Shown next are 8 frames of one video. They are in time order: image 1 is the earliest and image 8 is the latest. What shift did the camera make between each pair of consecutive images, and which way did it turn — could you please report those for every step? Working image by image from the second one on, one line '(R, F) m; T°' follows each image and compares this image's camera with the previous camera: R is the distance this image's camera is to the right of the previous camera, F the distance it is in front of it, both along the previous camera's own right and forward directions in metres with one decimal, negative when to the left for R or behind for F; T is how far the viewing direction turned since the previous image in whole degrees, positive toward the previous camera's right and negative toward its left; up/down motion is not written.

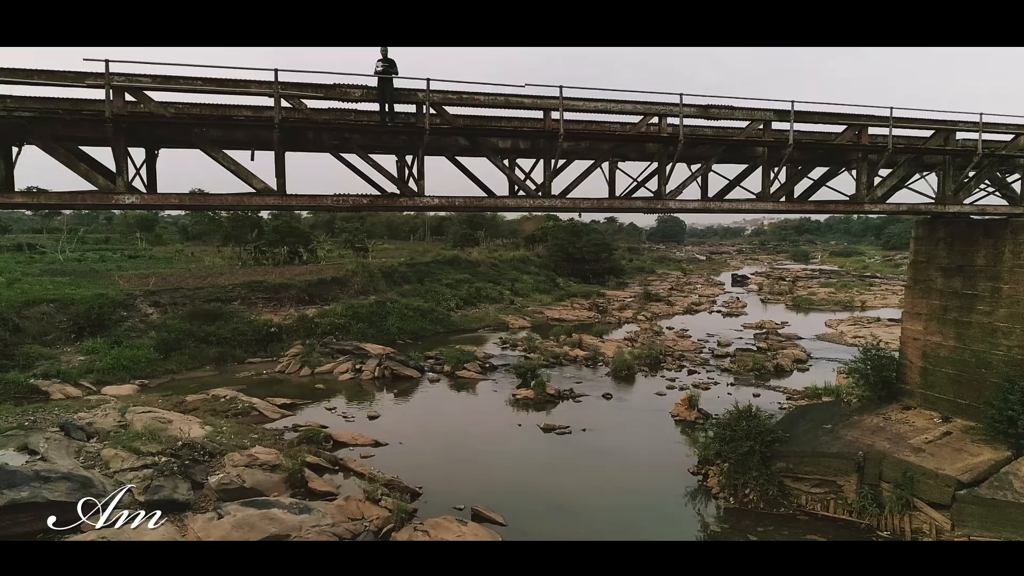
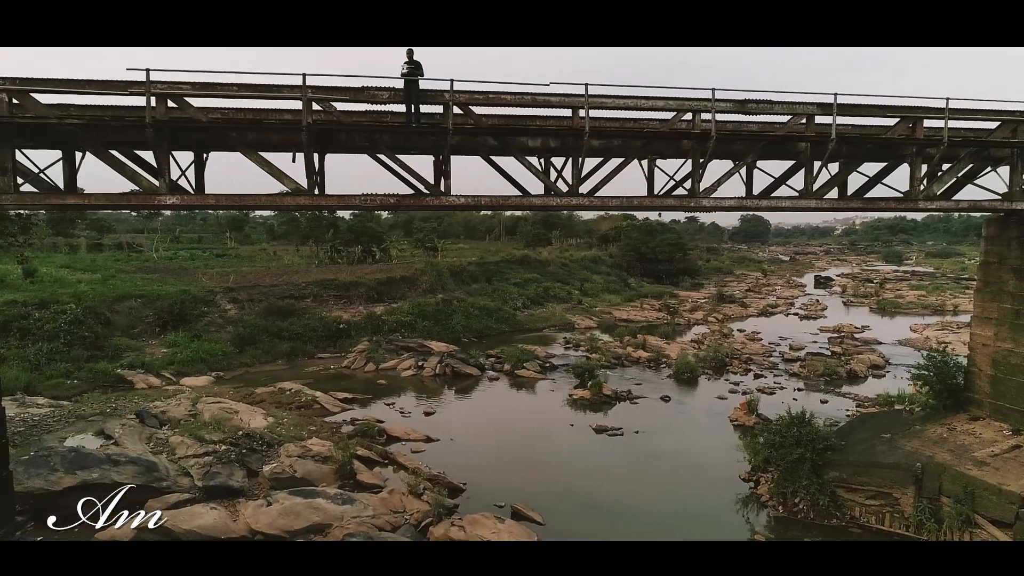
(+0.6, 0.0) m; -6°
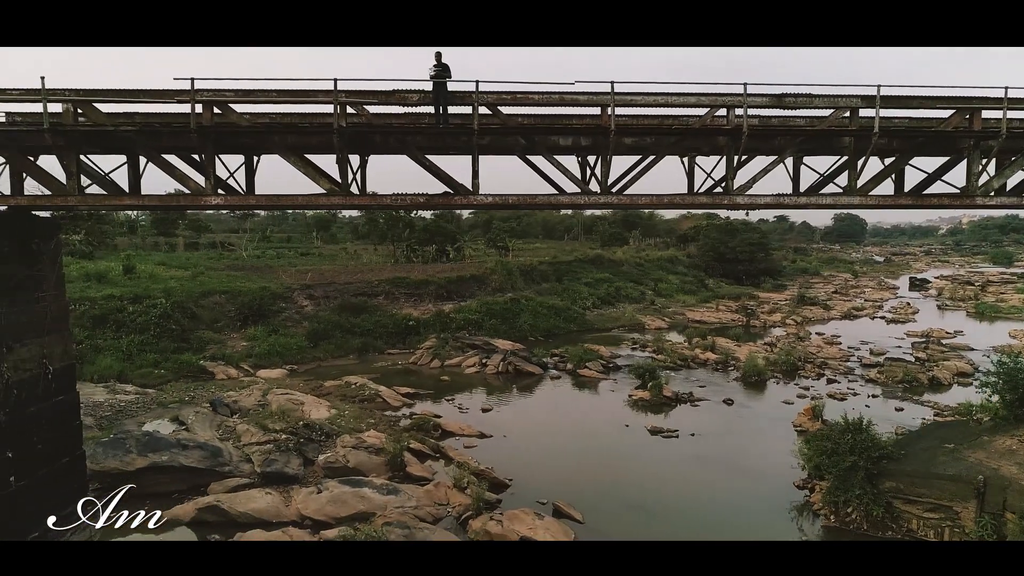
(+0.6, -0.1) m; -7°
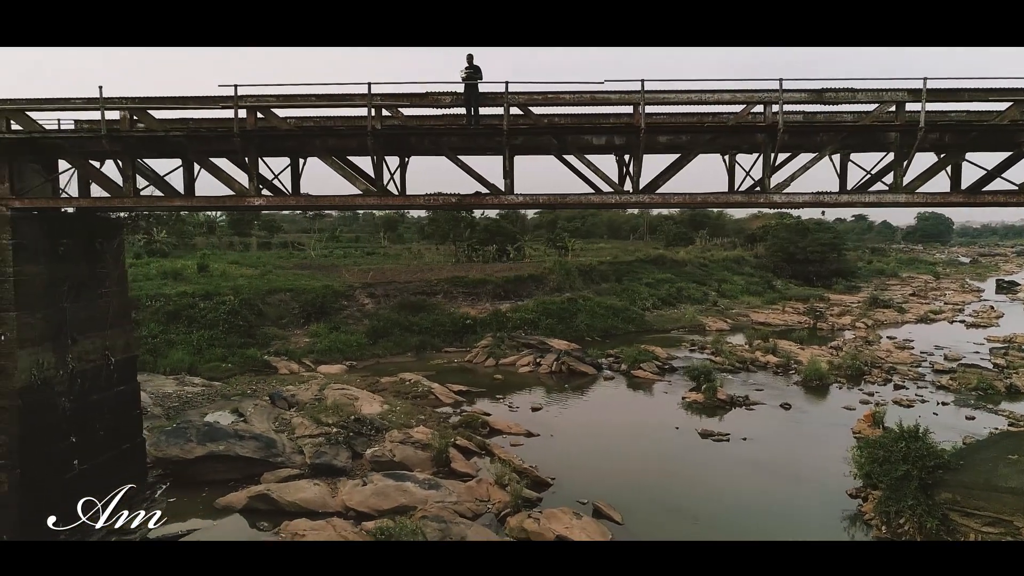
(+0.4, 0.0) m; -5°
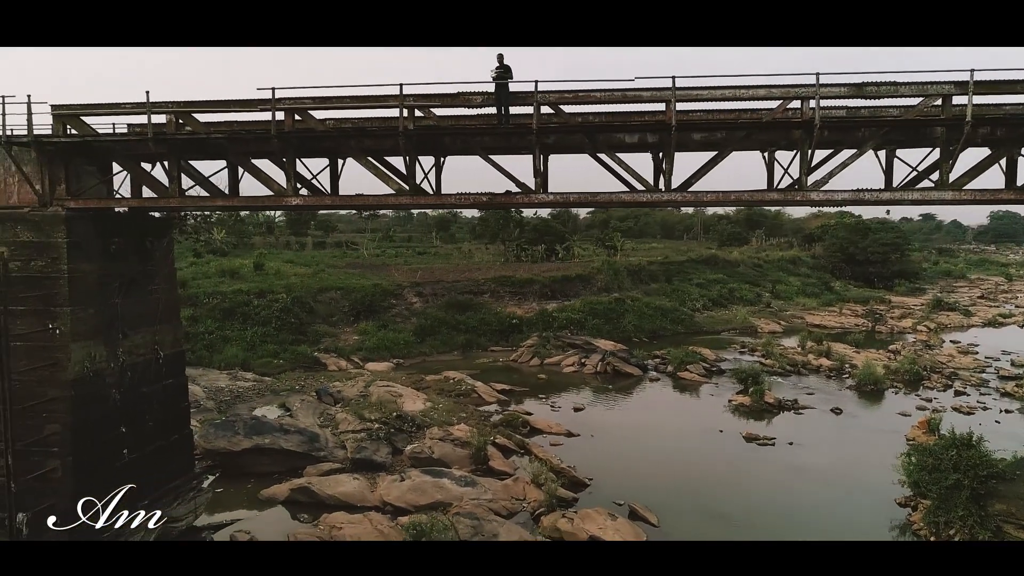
(+0.3, 0.0) m; -4°
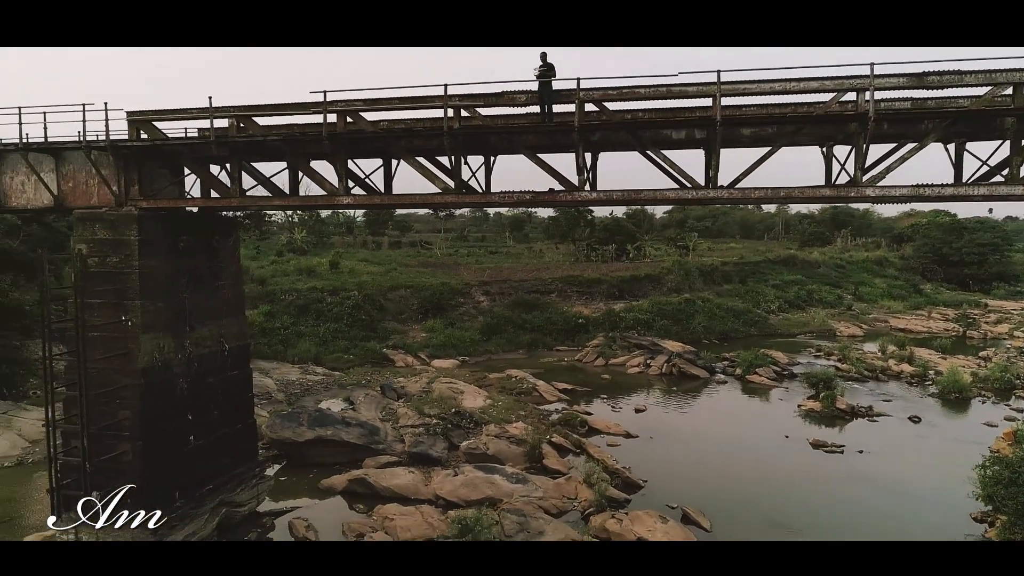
(+0.4, 0.0) m; -6°
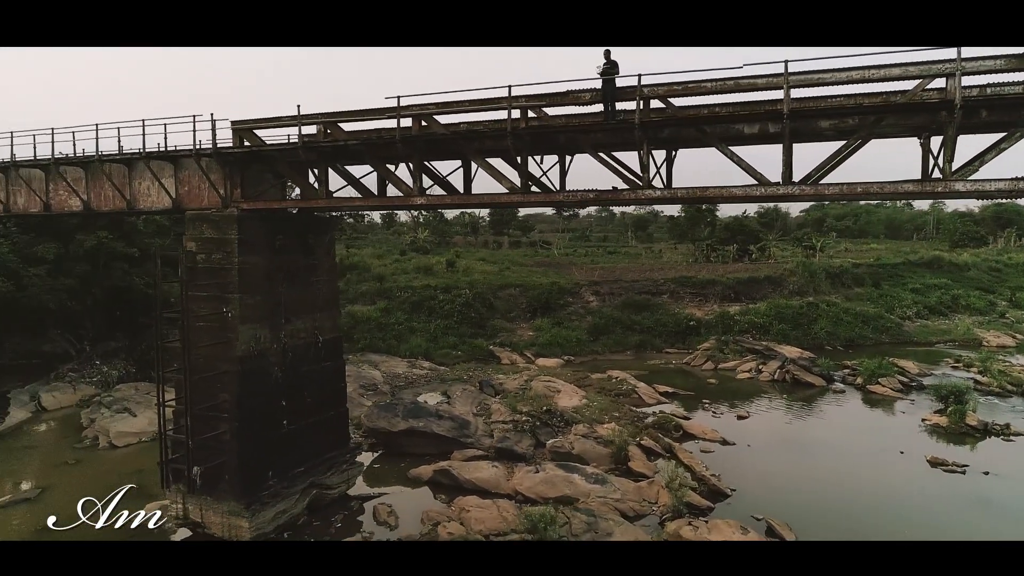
(+0.7, 0.0) m; -10°
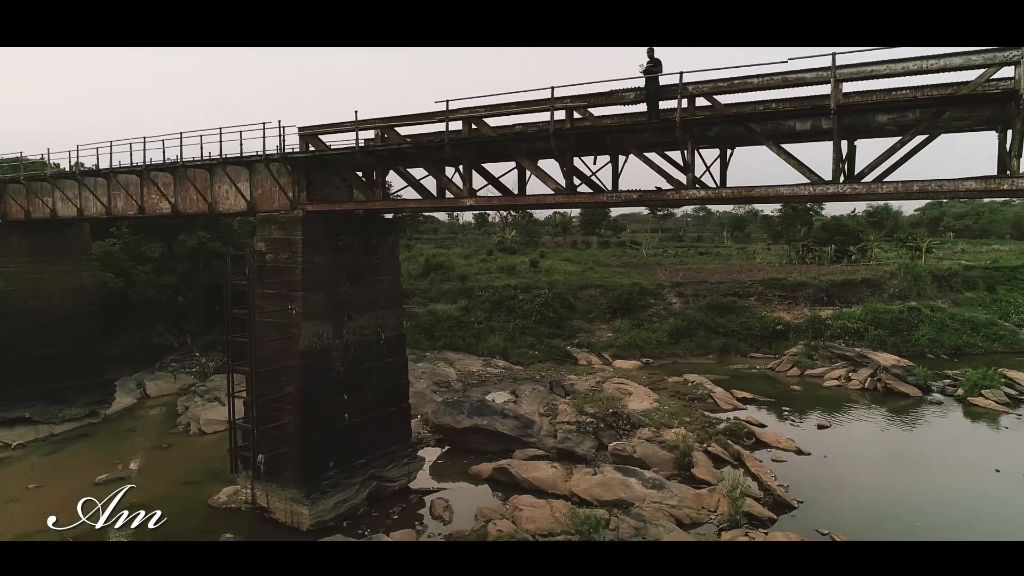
(+0.6, 0.0) m; -8°
